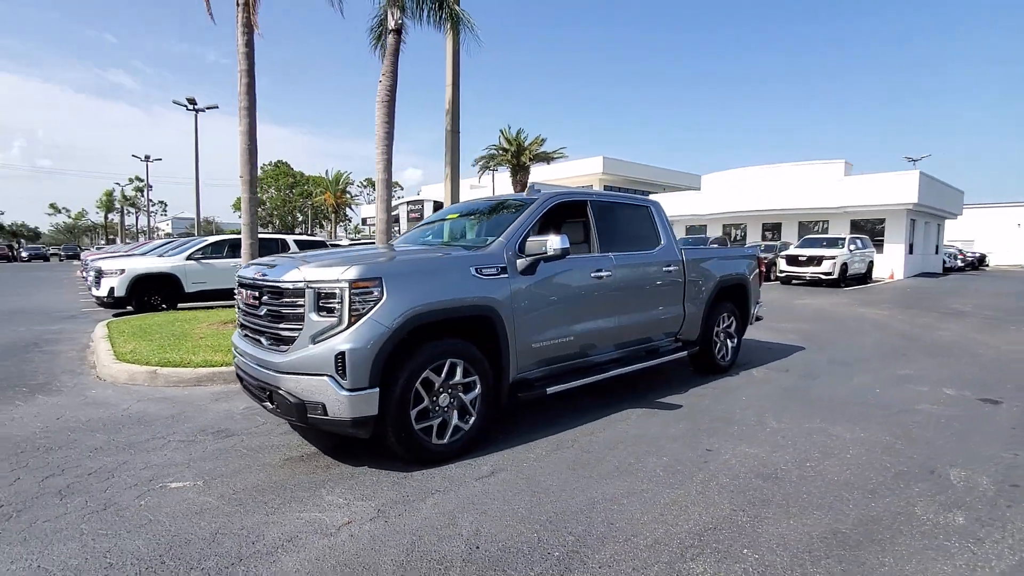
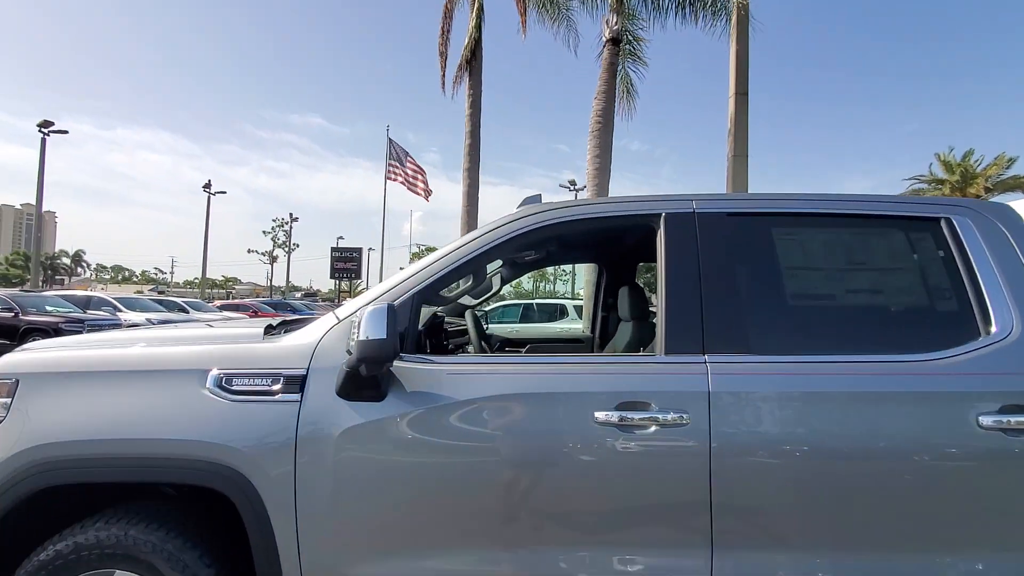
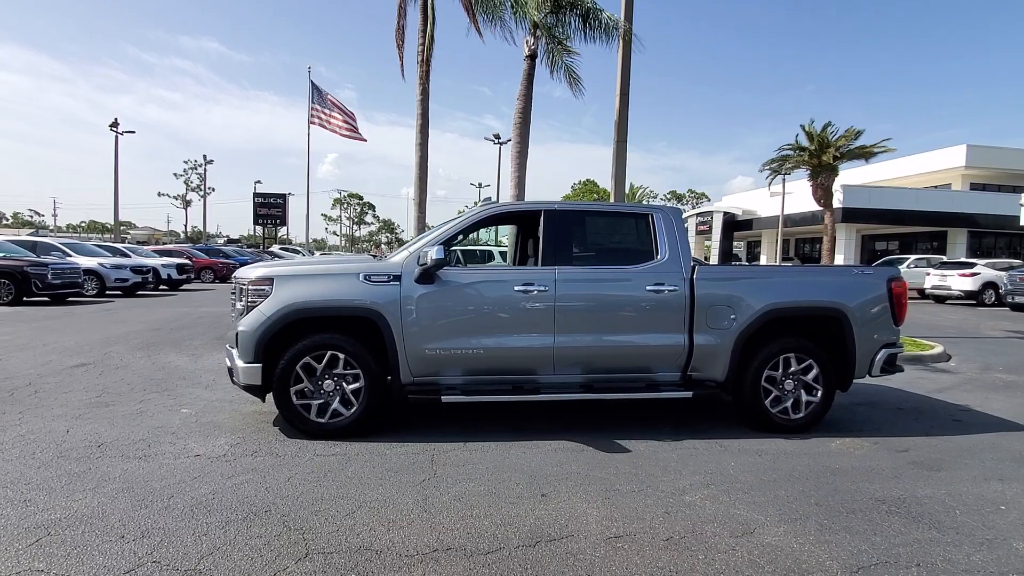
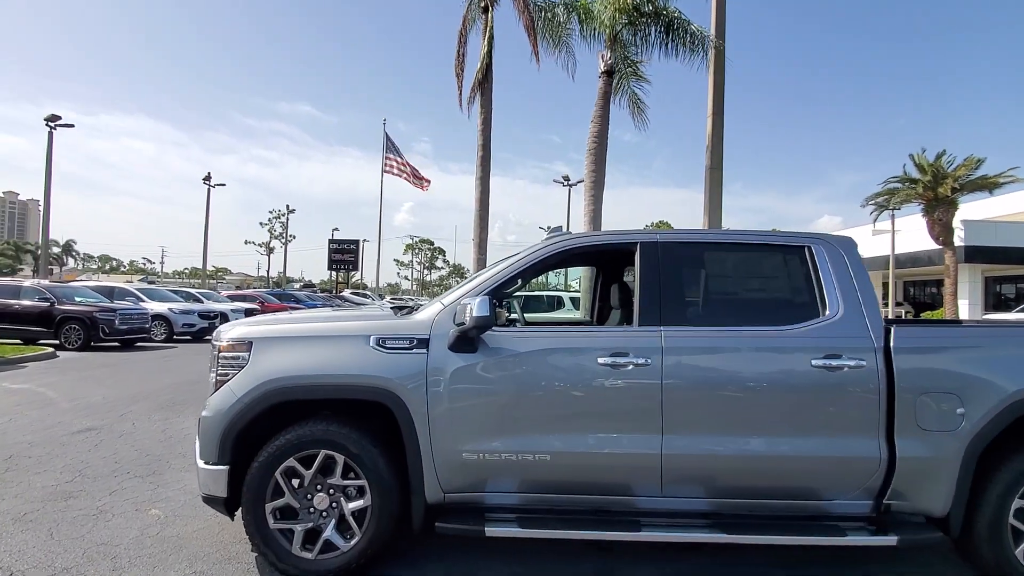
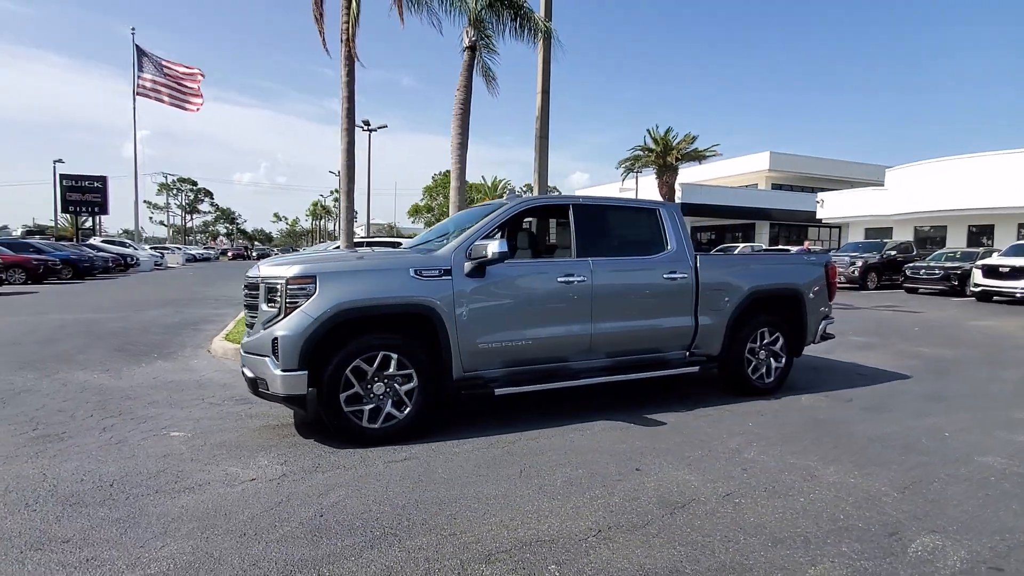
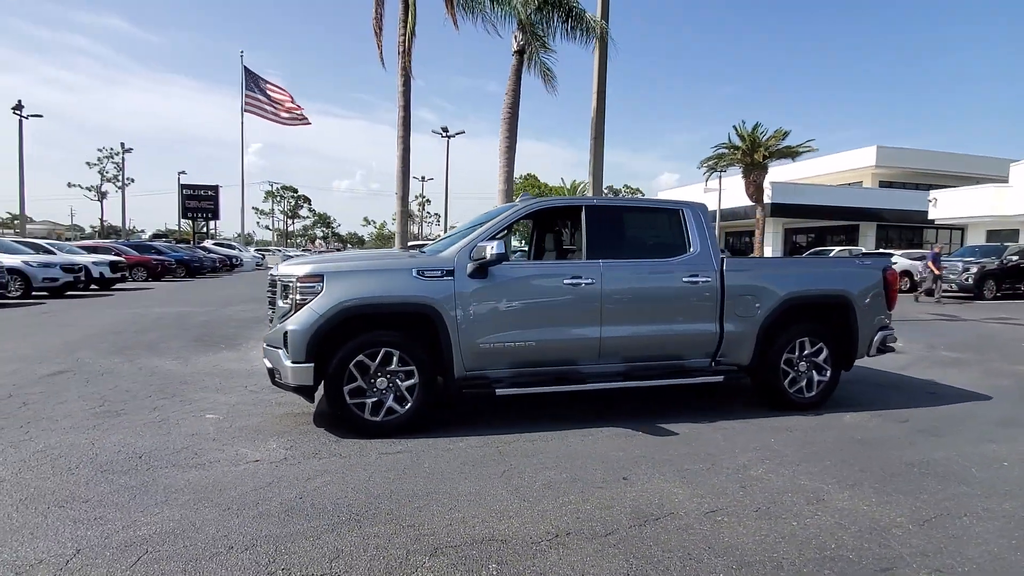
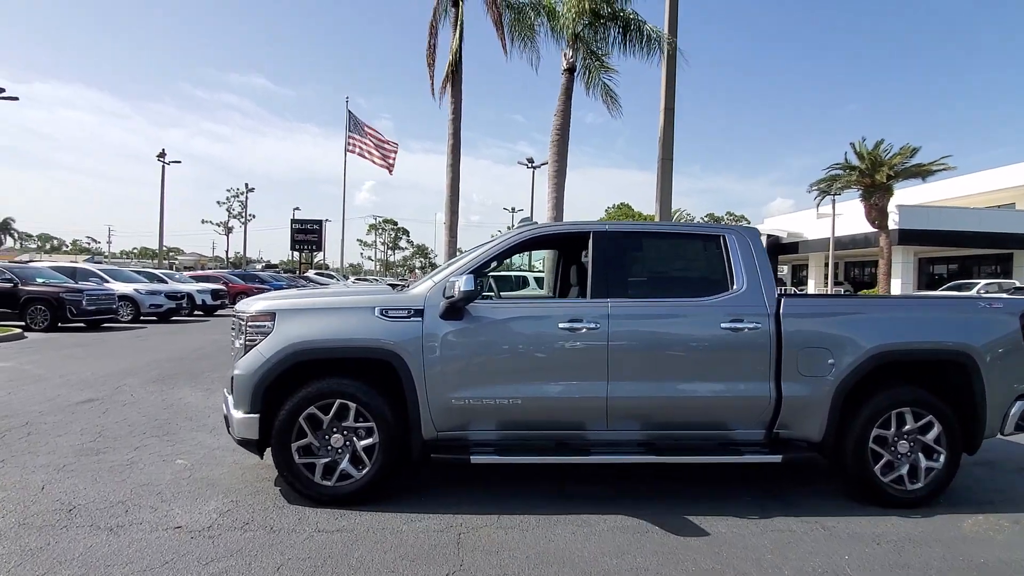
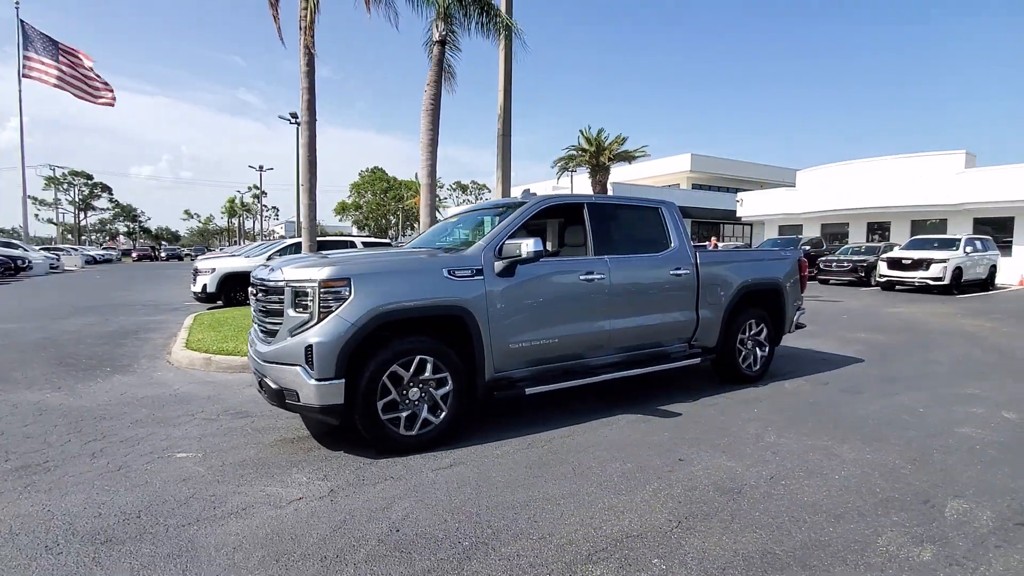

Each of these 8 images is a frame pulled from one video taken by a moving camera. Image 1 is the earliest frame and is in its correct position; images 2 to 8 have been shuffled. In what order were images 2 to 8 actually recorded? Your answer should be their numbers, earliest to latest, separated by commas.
8, 5, 6, 3, 7, 4, 2
